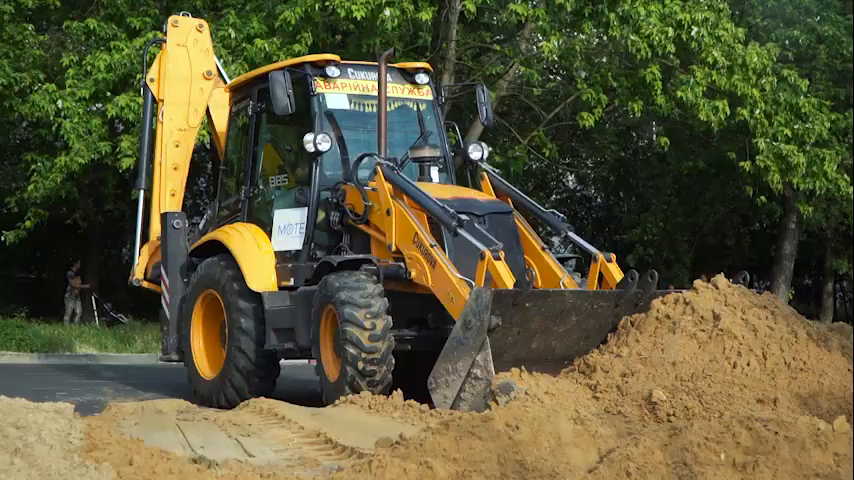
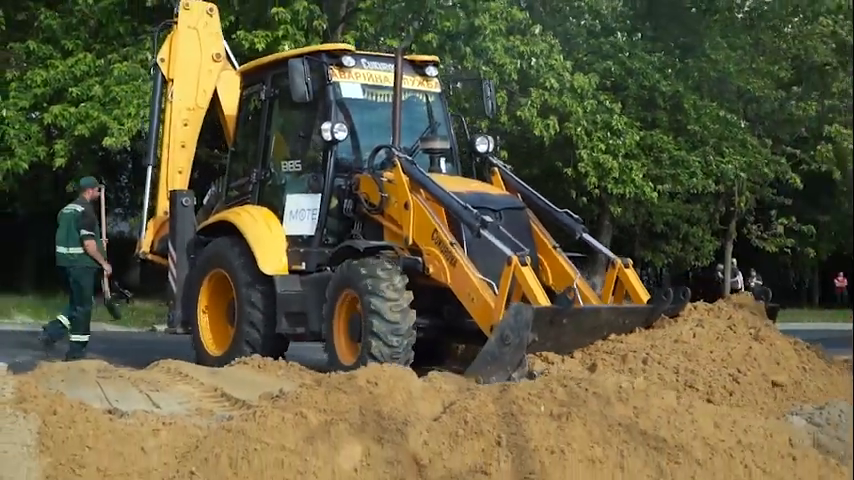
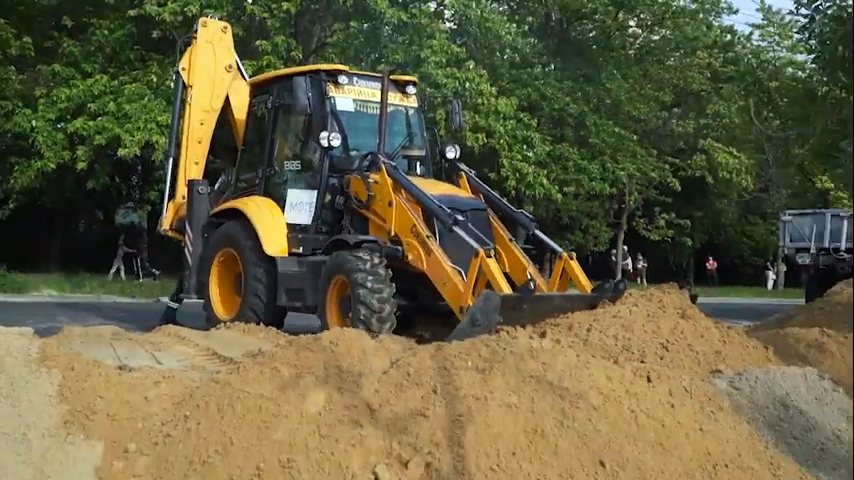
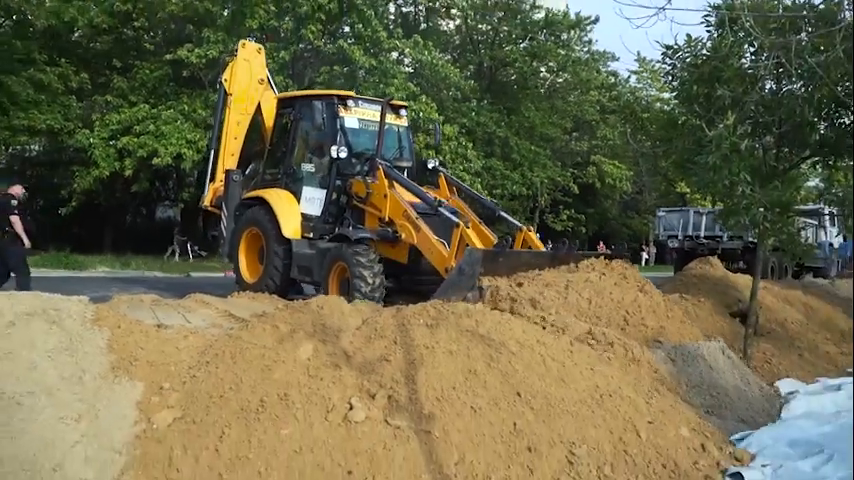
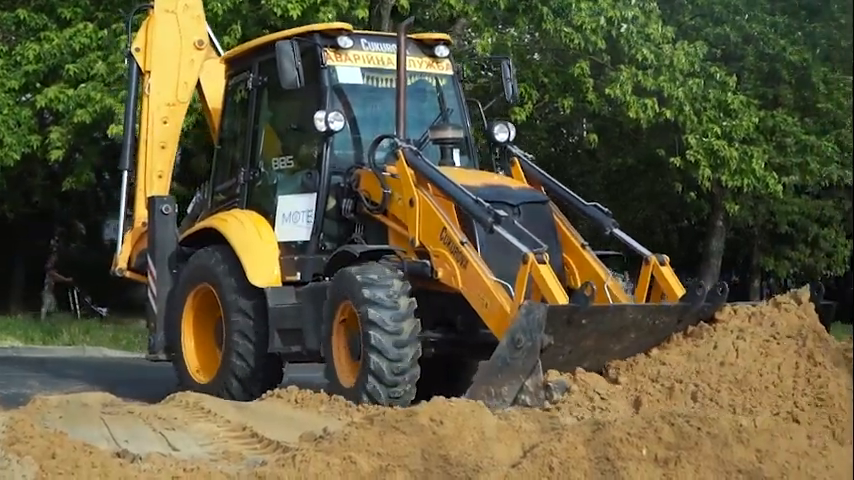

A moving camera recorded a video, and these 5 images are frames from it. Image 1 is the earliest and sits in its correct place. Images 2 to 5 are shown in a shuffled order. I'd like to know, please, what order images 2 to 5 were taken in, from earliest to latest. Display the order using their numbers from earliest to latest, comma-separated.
5, 2, 3, 4
